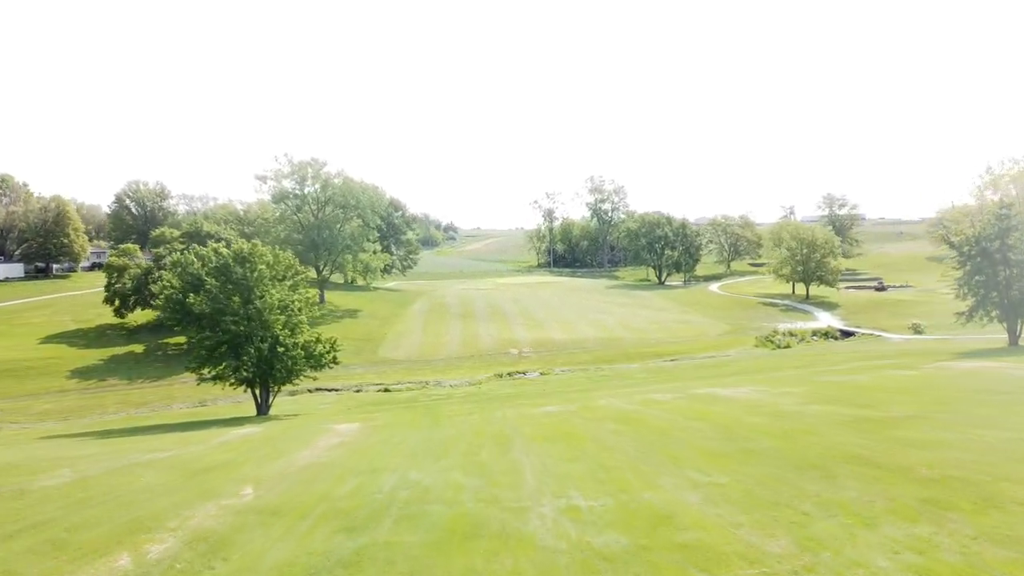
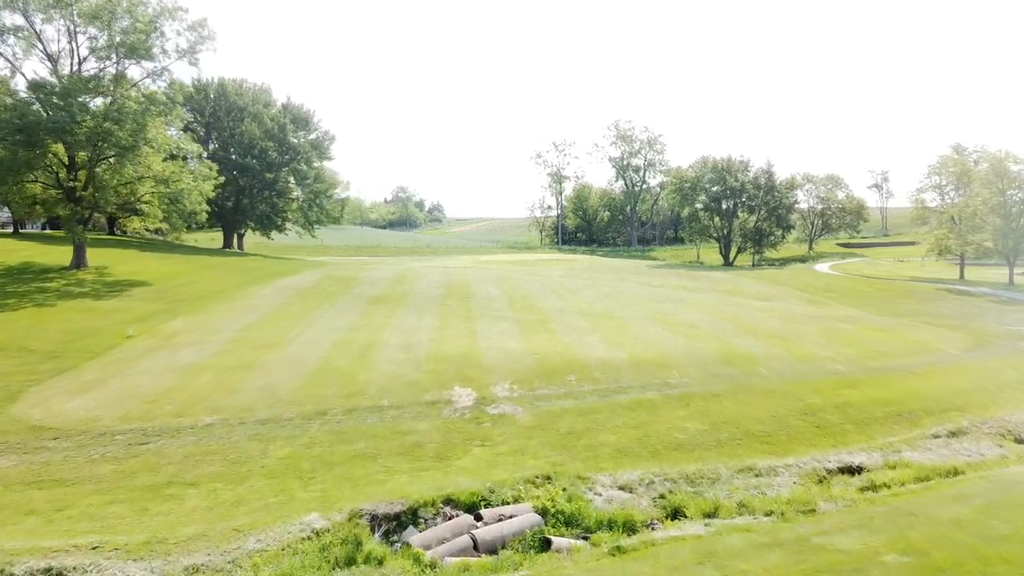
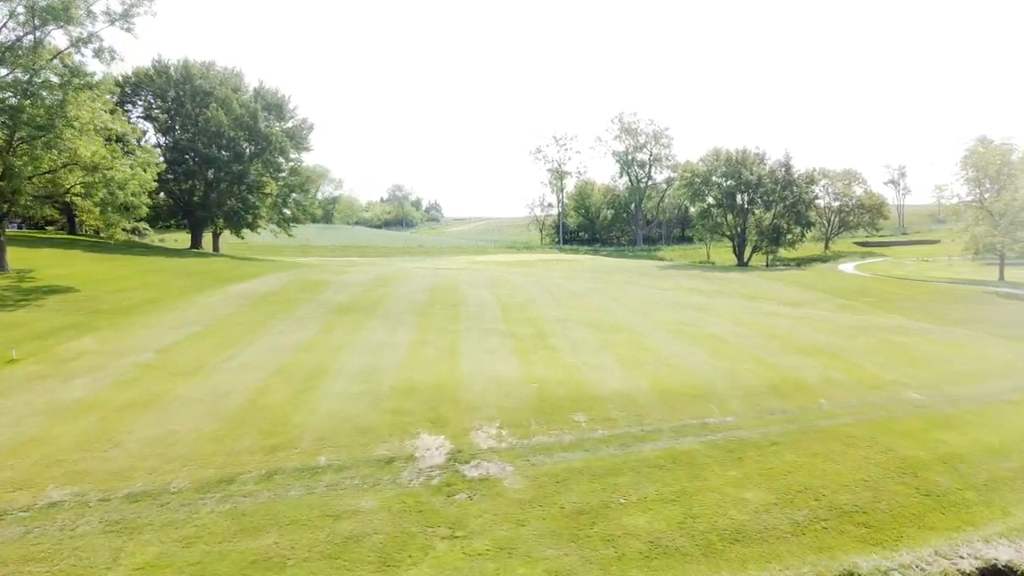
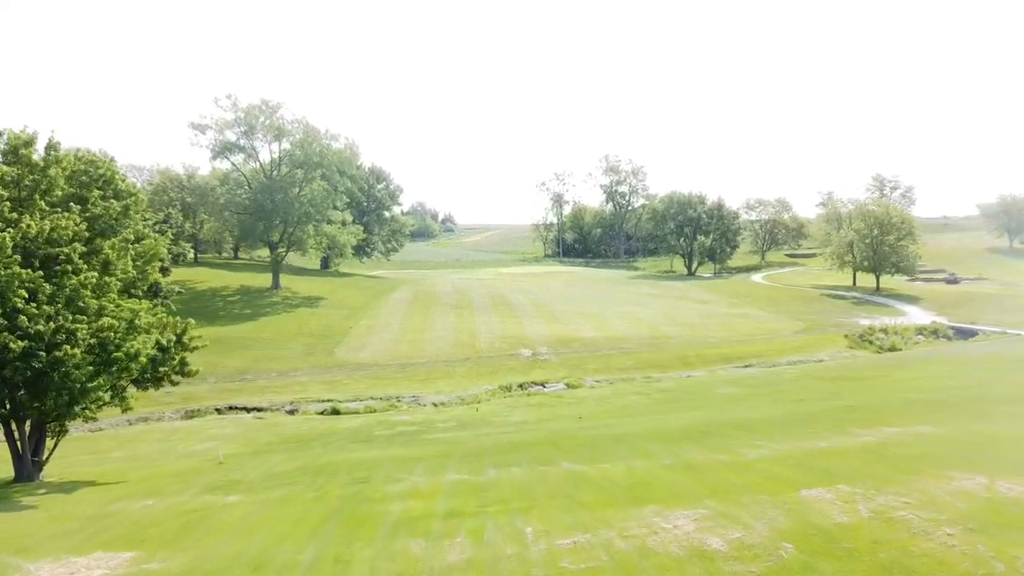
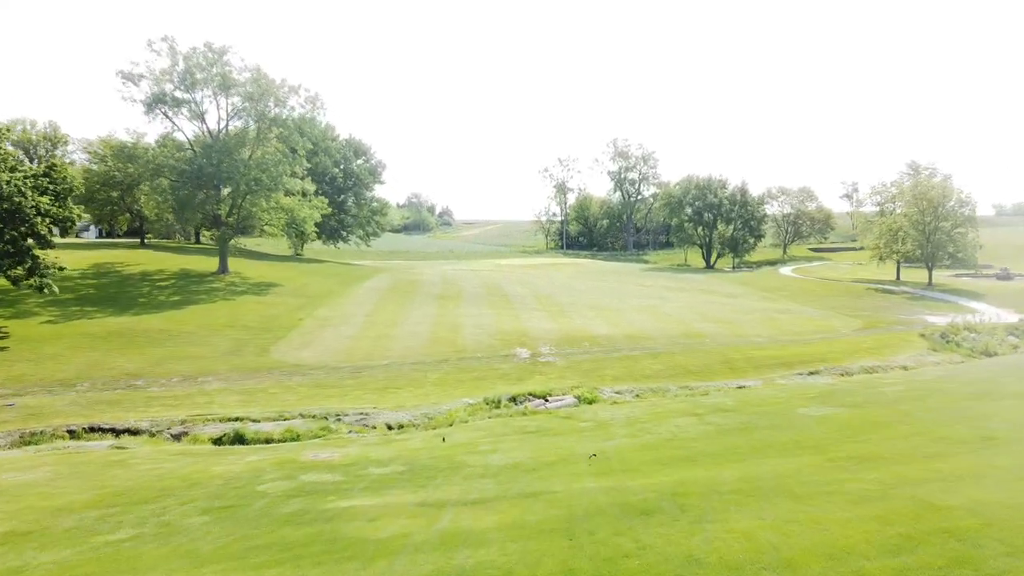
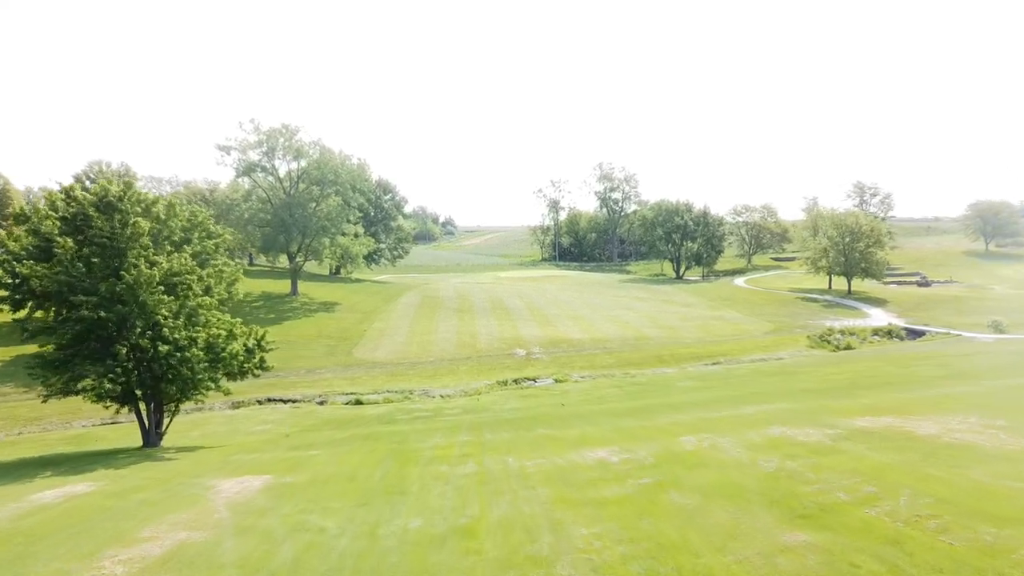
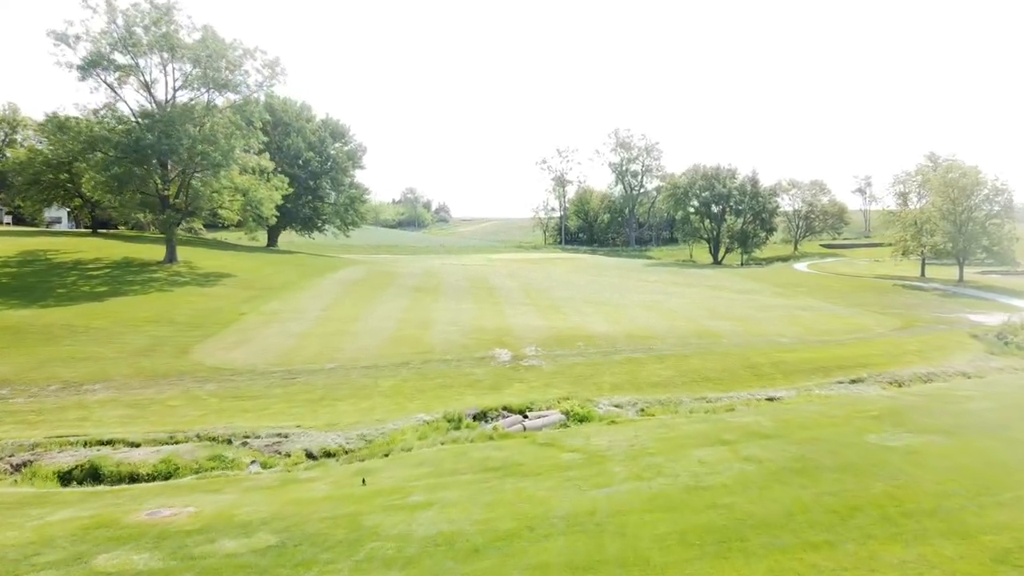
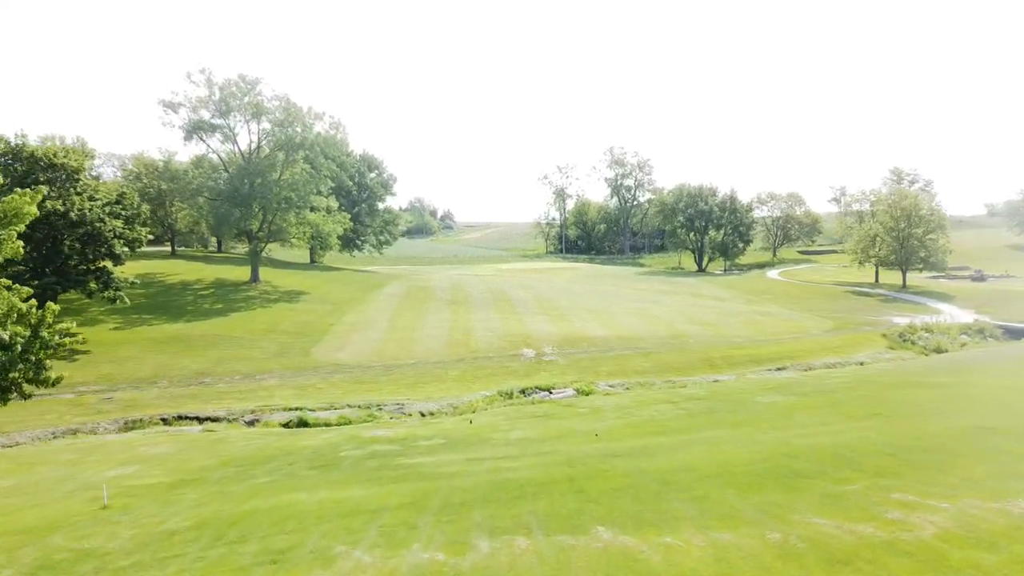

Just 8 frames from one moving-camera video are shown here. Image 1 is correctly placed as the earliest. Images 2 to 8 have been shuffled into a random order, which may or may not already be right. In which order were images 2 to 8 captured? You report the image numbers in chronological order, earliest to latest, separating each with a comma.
6, 4, 8, 5, 7, 2, 3
